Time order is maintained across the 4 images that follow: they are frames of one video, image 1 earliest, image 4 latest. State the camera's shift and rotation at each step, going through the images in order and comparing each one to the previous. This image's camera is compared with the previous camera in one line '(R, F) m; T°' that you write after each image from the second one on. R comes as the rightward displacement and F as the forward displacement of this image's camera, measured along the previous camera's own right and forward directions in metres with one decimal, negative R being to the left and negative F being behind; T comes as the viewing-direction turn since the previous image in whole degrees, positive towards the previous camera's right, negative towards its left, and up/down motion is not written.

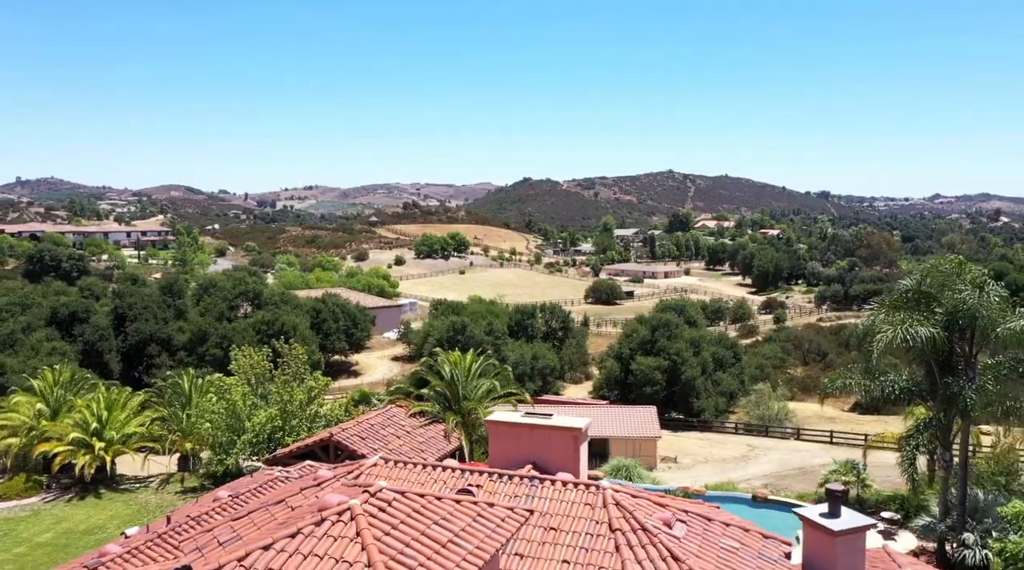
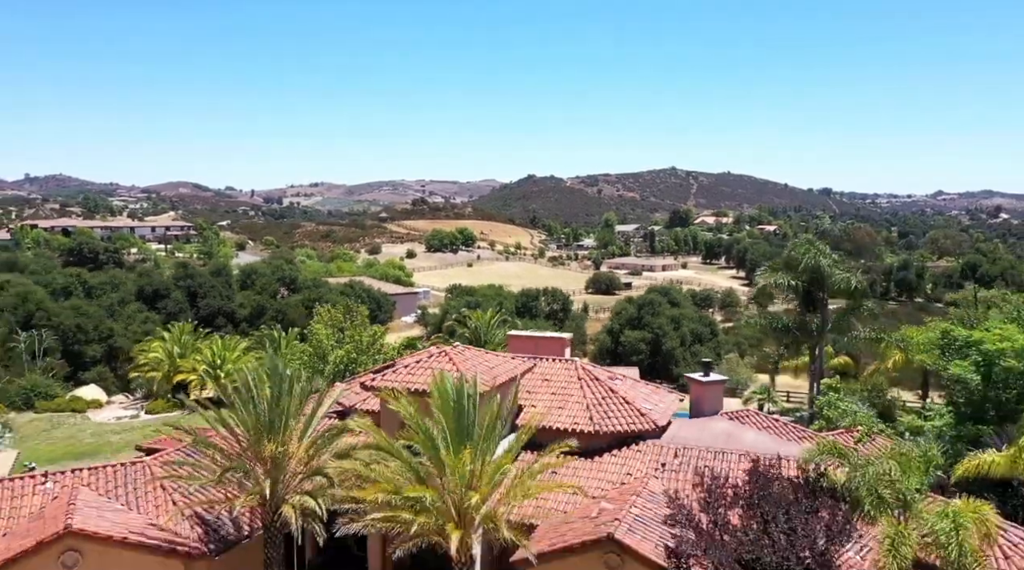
(-0.2, -10.6) m; 0°
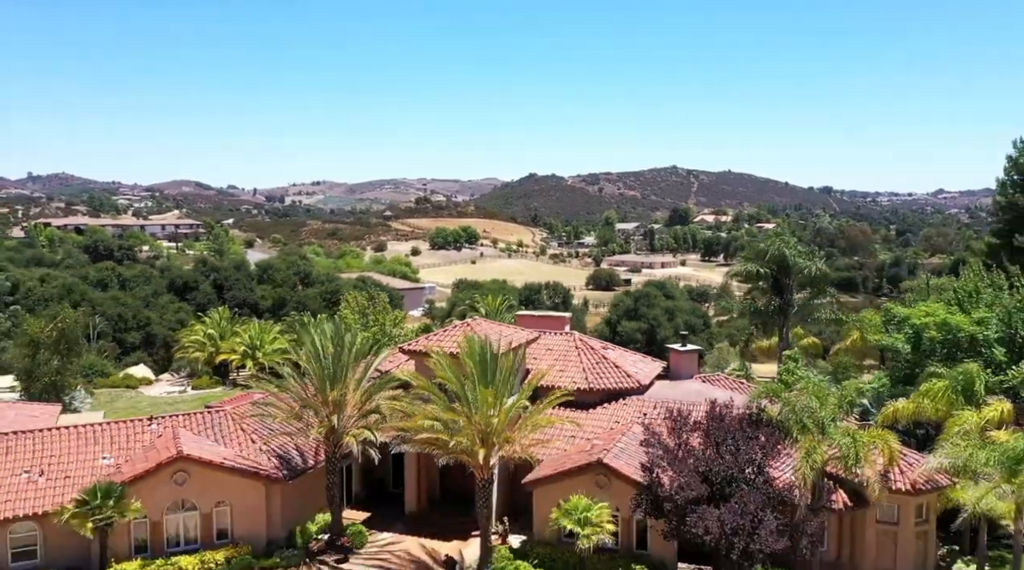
(-0.2, -4.7) m; 0°
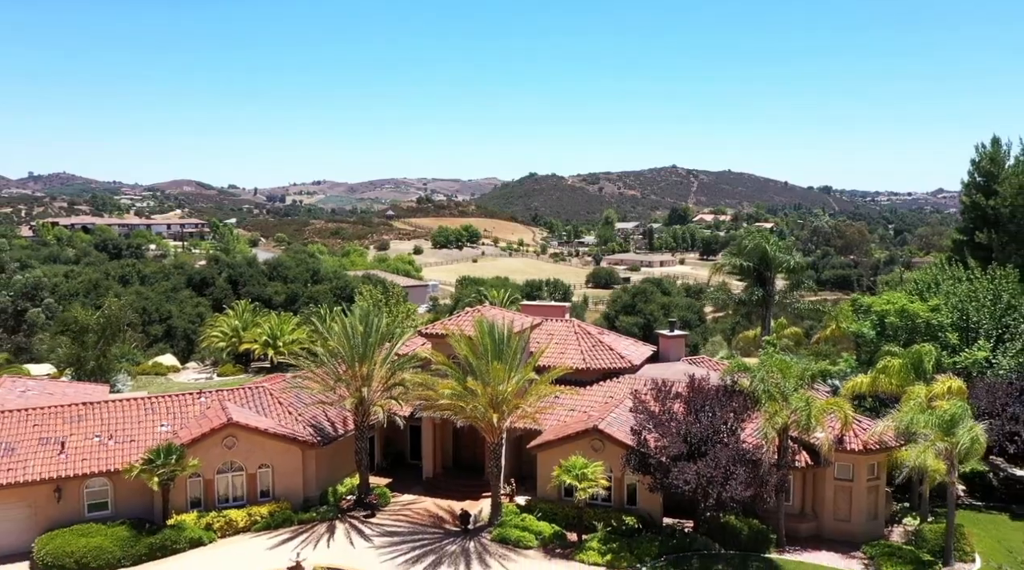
(-0.2, -3.1) m; 0°
